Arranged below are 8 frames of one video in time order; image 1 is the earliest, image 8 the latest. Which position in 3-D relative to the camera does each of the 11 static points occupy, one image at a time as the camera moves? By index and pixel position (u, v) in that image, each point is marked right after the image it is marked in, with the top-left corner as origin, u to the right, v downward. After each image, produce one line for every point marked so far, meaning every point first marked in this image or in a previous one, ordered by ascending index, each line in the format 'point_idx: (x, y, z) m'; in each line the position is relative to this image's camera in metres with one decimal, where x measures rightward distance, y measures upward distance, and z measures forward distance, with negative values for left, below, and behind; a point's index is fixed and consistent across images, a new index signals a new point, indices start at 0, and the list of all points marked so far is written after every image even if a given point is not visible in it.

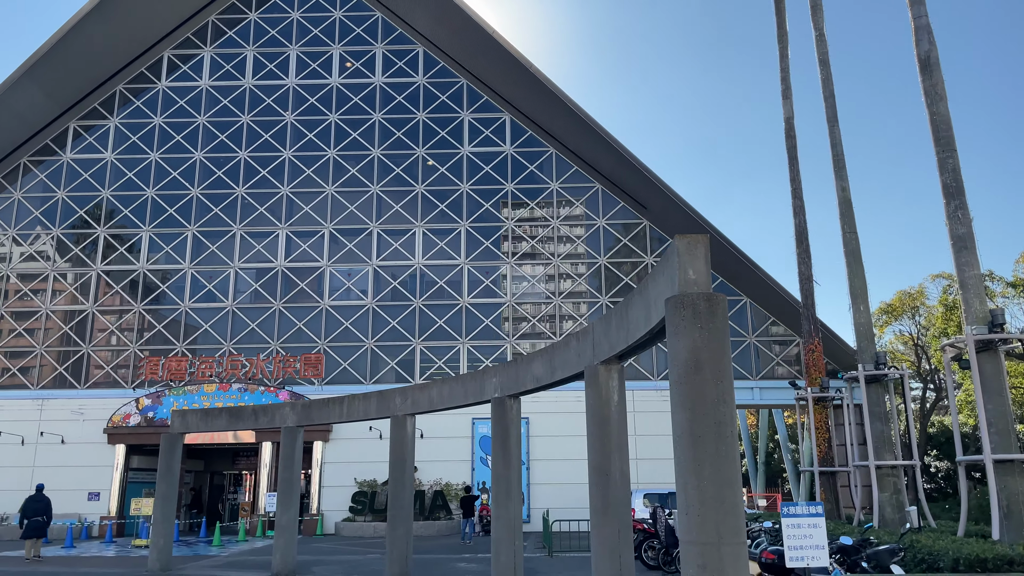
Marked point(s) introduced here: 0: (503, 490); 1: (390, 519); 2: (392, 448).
0: (-0.1, -2.5, +9.4) m
1: (-1.8, -3.5, +11.5) m
2: (-1.8, -2.5, +11.8) m
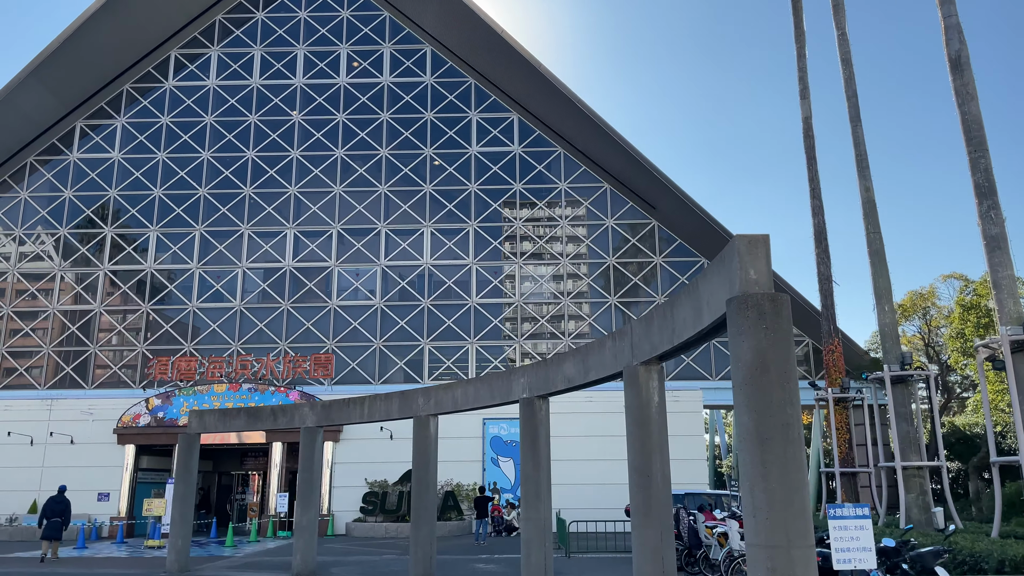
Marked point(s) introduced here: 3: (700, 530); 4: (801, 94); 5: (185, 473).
0: (+0.3, -2.5, +9.3) m
1: (-1.4, -3.5, +11.4) m
2: (-1.5, -2.5, +11.7) m
3: (+3.1, -3.9, +12.4) m
4: (+6.0, +4.0, +16.0) m
5: (-6.1, -3.4, +14.3) m
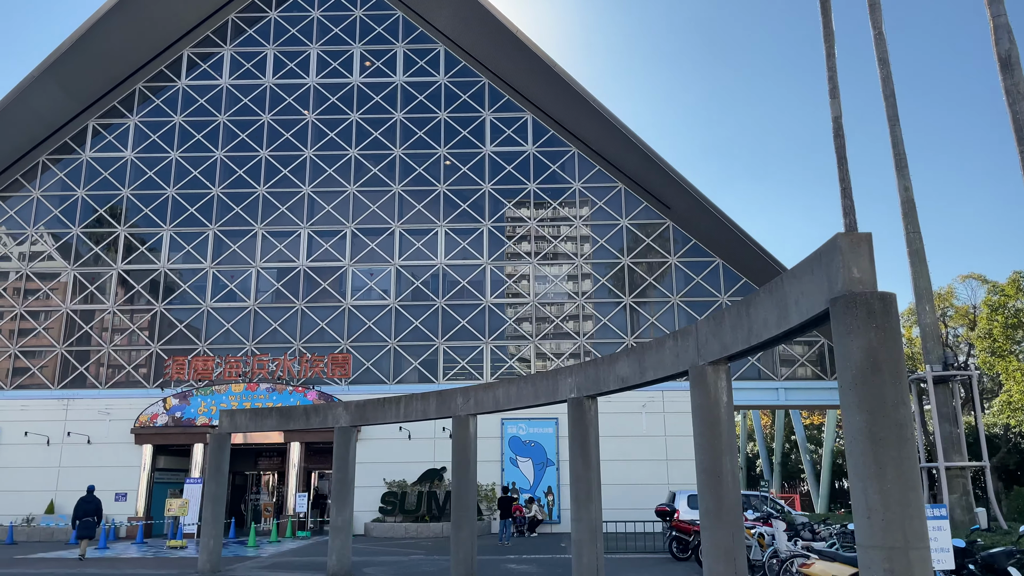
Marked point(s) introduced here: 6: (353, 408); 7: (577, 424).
0: (+0.9, -2.5, +9.3) m
1: (-0.8, -3.4, +11.4) m
2: (-0.9, -2.5, +11.7) m
3: (+3.7, -3.9, +12.4) m
4: (+6.6, +4.0, +16.0) m
5: (-5.5, -3.4, +14.2) m
6: (-2.8, -2.1, +13.4) m
7: (+0.8, -1.7, +9.5) m
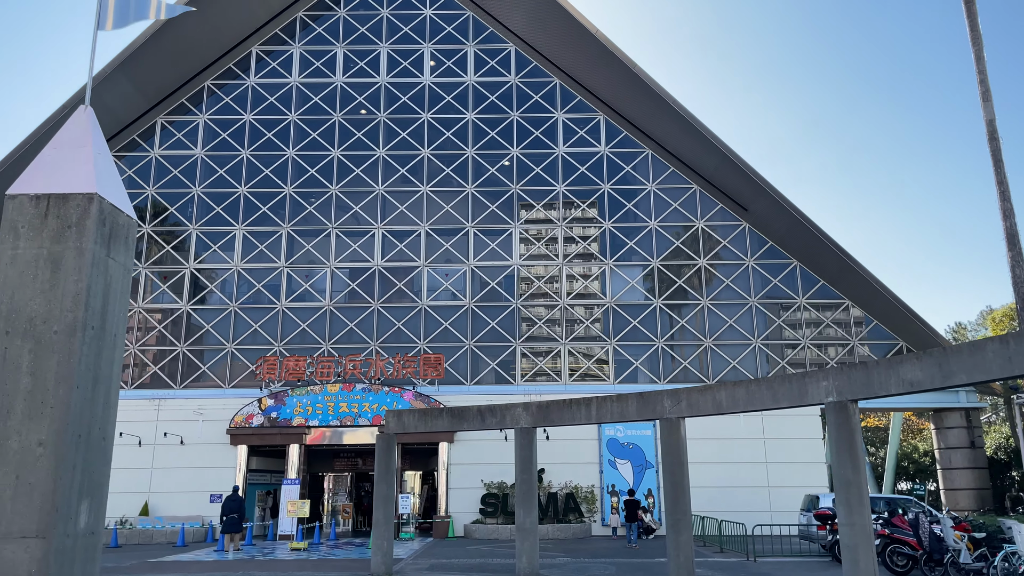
0: (+4.1, -2.5, +9.2) m
1: (+2.4, -3.5, +11.3) m
2: (+2.3, -2.5, +11.6) m
3: (+6.9, -4.0, +12.3) m
4: (+9.8, +4.0, +16.0) m
5: (-2.3, -3.4, +14.1) m
6: (+0.4, -2.1, +13.3) m
7: (+4.0, -1.7, +9.4) m
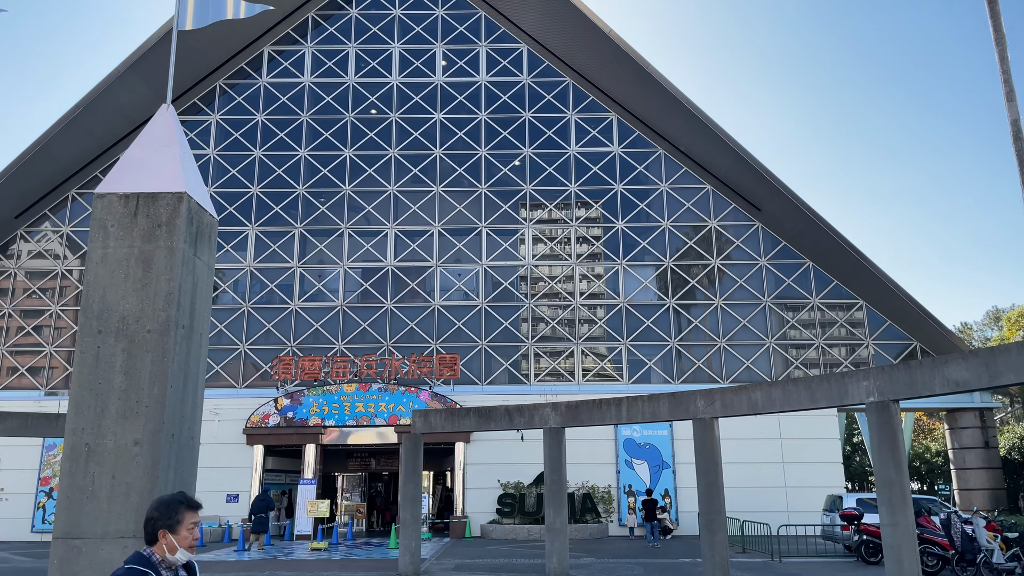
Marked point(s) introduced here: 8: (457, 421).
0: (+4.6, -2.5, +9.2) m
1: (+2.9, -3.5, +11.3) m
2: (+2.8, -2.5, +11.5) m
3: (+7.4, -4.0, +12.3) m
4: (+10.3, +4.0, +15.9) m
5: (-1.8, -3.4, +14.1) m
6: (+0.9, -2.1, +13.2) m
7: (+4.5, -1.7, +9.4) m
8: (-1.0, -2.4, +14.1) m
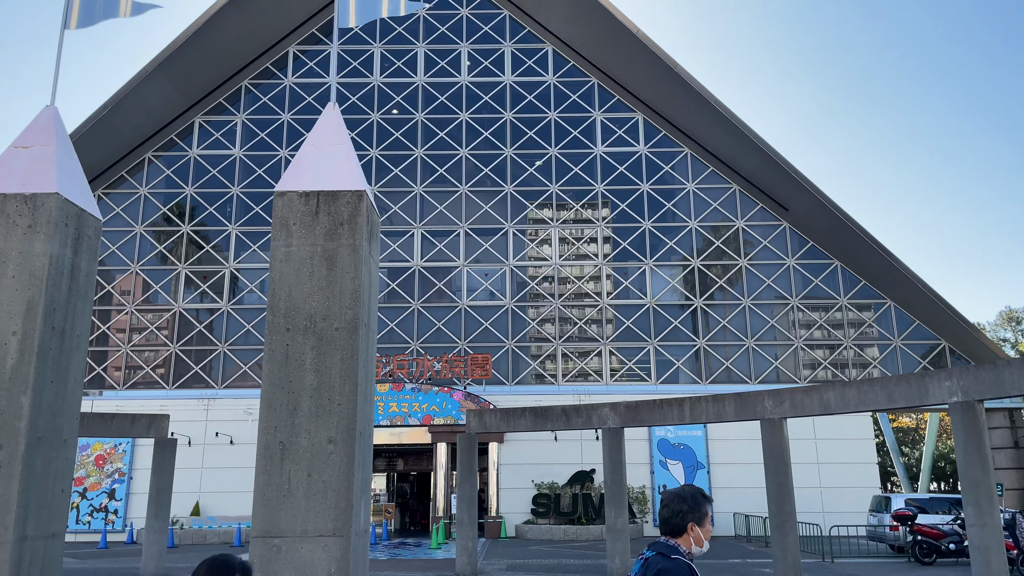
0: (+5.6, -2.5, +9.1) m
1: (+3.9, -3.5, +11.2) m
2: (+3.8, -2.5, +11.5) m
3: (+8.4, -4.0, +12.2) m
4: (+11.3, +4.0, +15.9) m
5: (-0.8, -3.4, +14.1) m
6: (+1.9, -2.1, +13.2) m
7: (+5.5, -1.7, +9.4) m
8: (0.0, -2.4, +14.1) m
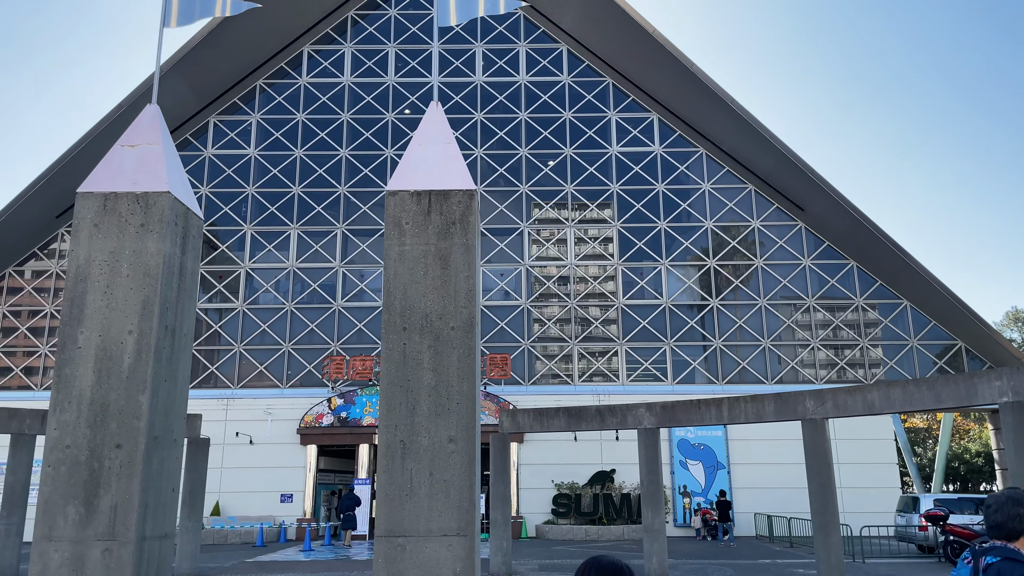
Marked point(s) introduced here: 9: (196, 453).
0: (+6.2, -2.5, +9.1) m
1: (+4.5, -3.5, +11.2) m
2: (+4.4, -2.5, +11.5) m
3: (+9.0, -4.0, +12.2) m
4: (+11.9, +4.0, +15.9) m
5: (-0.2, -3.4, +14.1) m
6: (+2.5, -2.1, +13.2) m
7: (+6.2, -1.7, +9.3) m
8: (+0.6, -2.4, +14.1) m
9: (-6.1, -3.1, +14.7) m
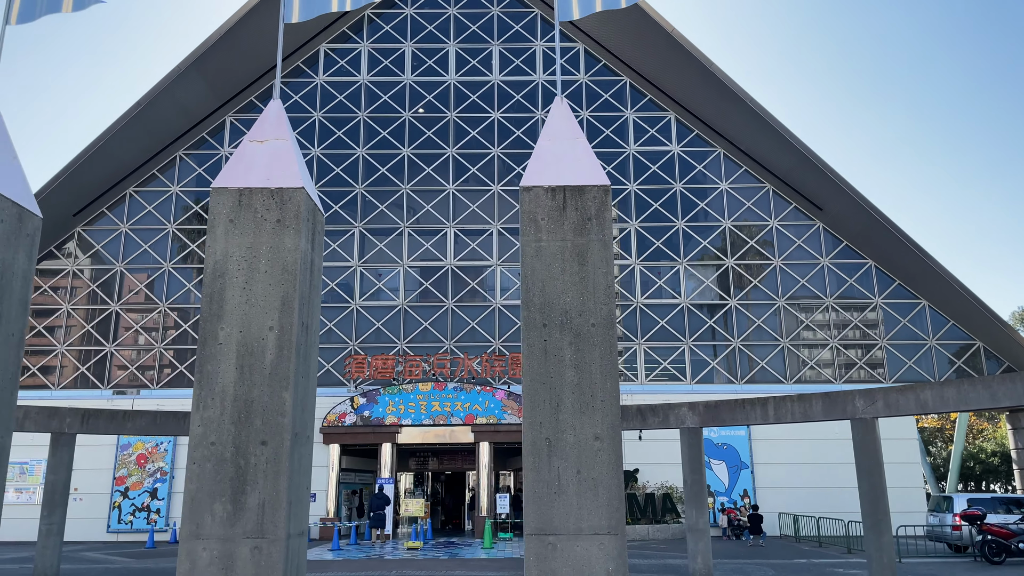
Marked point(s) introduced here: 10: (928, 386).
0: (+6.9, -2.5, +9.1) m
1: (+5.2, -3.4, +11.2) m
2: (+5.2, -2.4, +11.5) m
3: (+9.8, -4.0, +12.2) m
4: (+12.7, +4.0, +15.9) m
5: (+0.6, -3.4, +14.0) m
6: (+3.3, -2.1, +13.2) m
7: (+6.9, -1.7, +9.3) m
8: (+1.4, -2.4, +14.0) m
9: (-5.3, -3.1, +14.6) m
10: (+5.9, -1.4, +10.9) m
